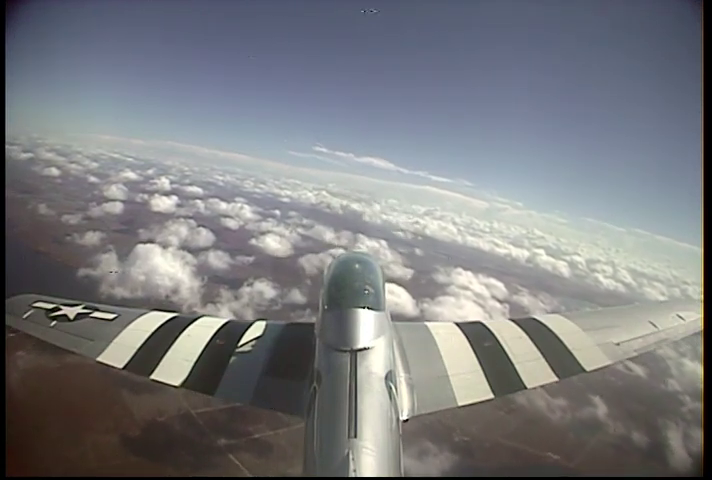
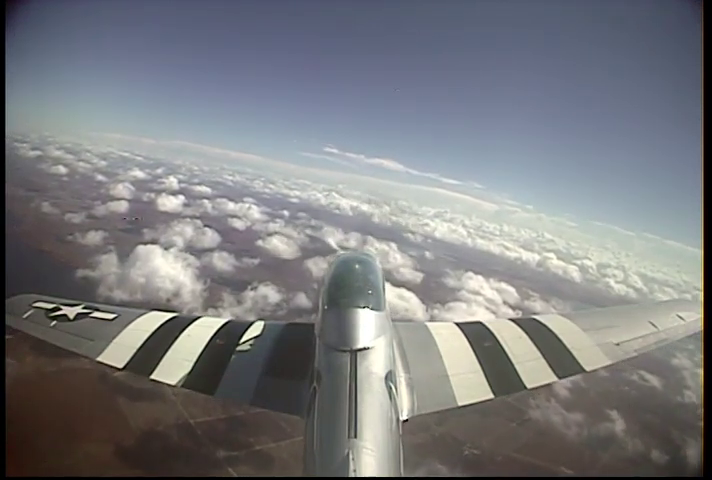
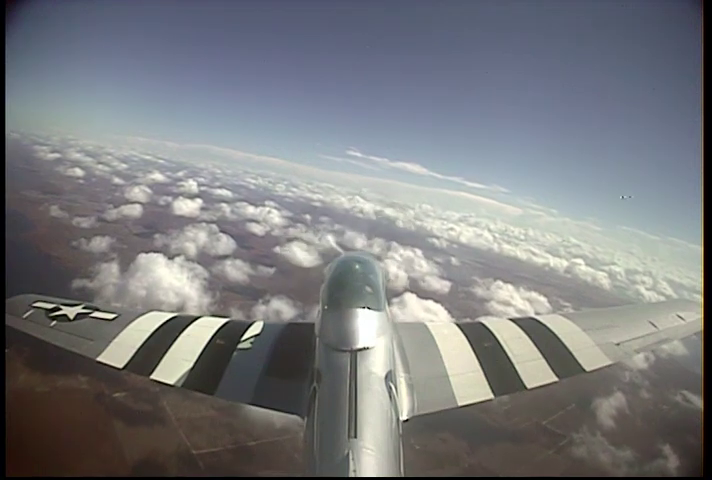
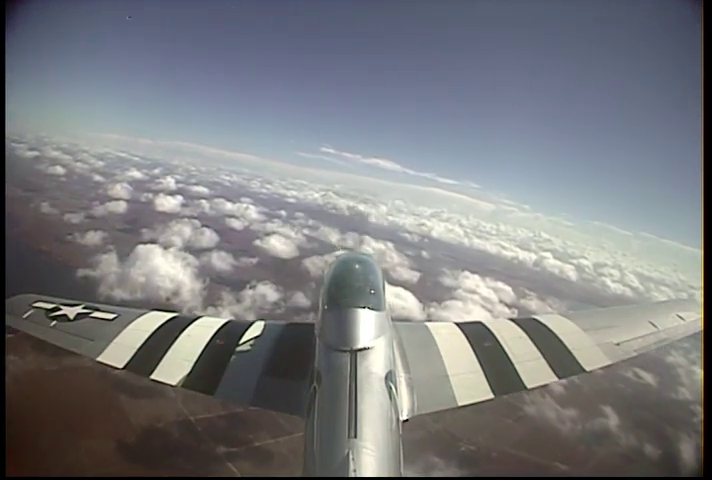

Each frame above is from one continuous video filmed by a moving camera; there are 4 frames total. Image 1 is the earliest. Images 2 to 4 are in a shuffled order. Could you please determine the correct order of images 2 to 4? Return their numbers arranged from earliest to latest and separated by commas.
4, 2, 3
